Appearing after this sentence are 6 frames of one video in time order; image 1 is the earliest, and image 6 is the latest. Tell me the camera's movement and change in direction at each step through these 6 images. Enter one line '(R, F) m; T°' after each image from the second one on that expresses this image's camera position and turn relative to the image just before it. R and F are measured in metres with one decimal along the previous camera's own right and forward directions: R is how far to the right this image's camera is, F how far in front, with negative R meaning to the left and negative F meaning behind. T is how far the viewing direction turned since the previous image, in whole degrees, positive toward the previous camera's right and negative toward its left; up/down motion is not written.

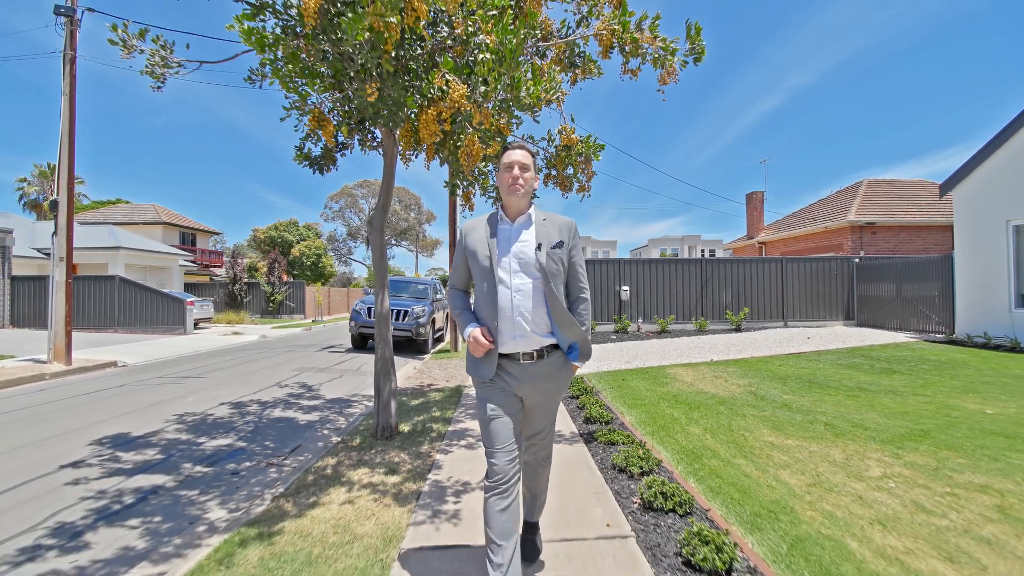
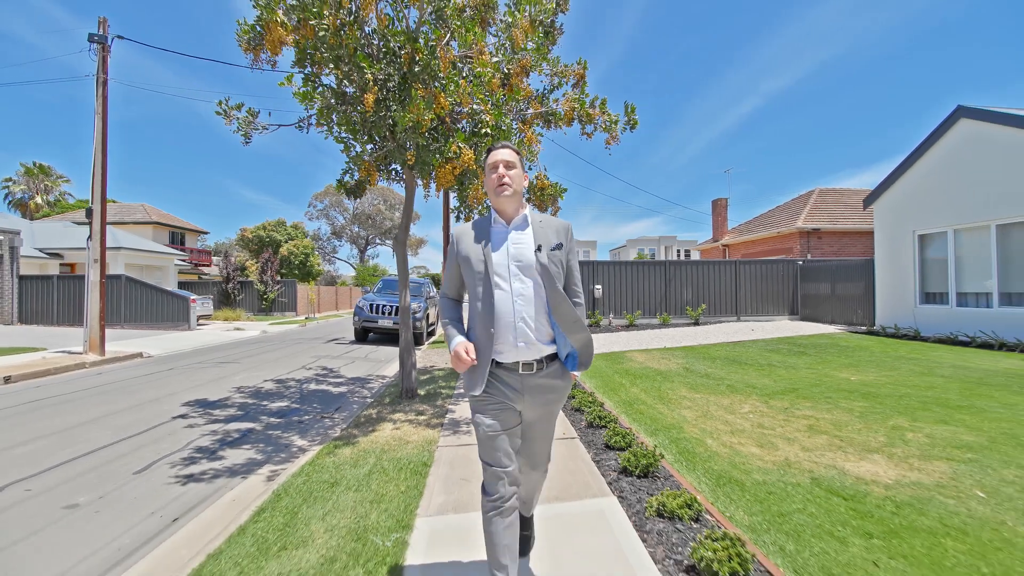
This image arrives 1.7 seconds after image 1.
(-0.1, -1.5) m; +2°
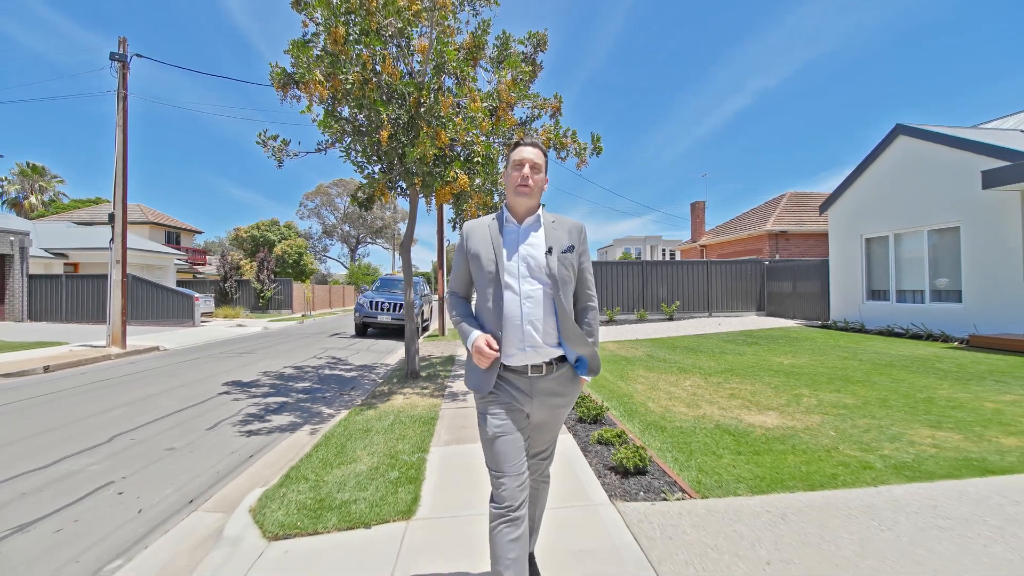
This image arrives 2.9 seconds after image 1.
(0.0, -1.1) m; +1°
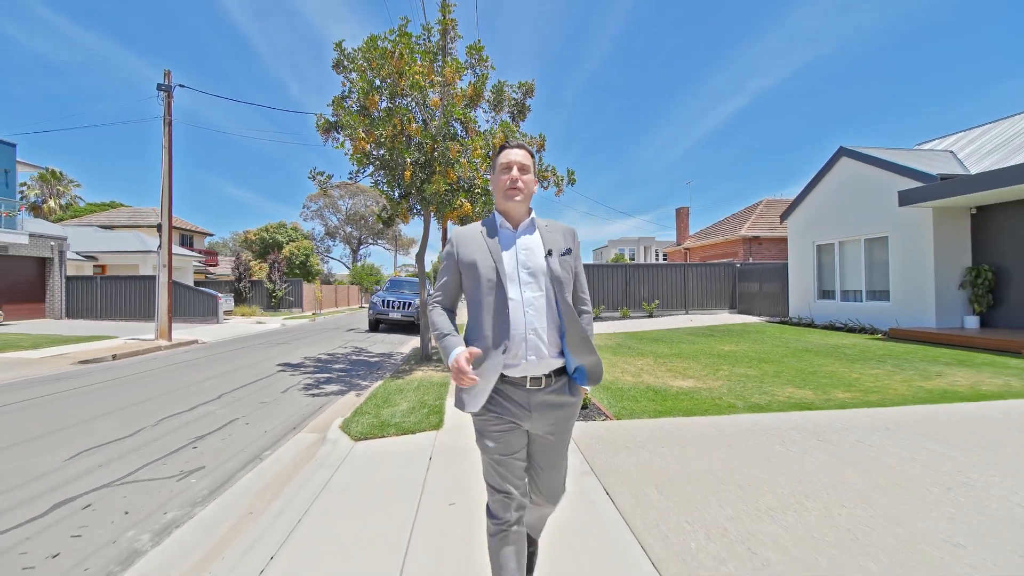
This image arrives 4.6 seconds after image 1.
(+0.1, -1.8) m; 0°
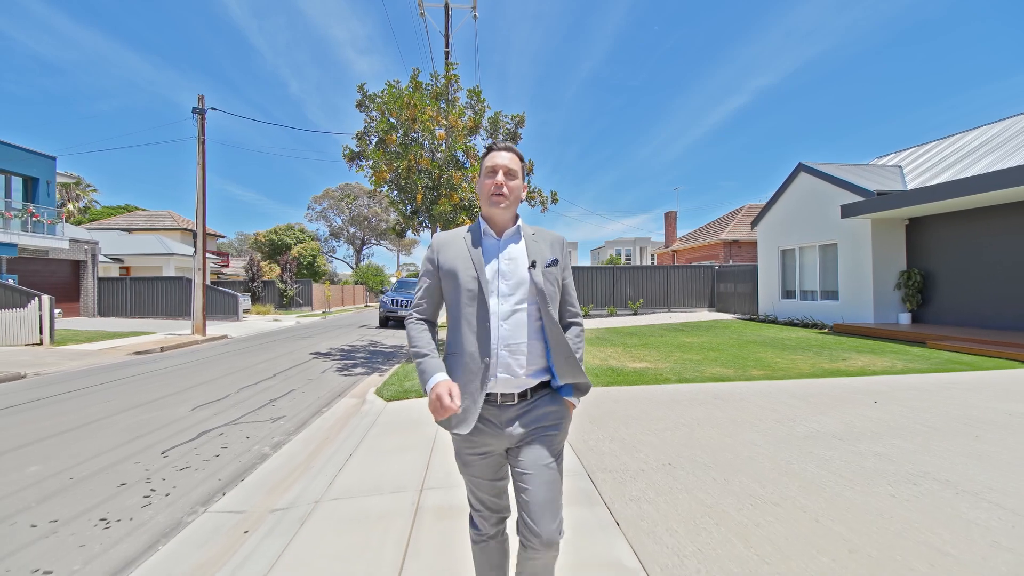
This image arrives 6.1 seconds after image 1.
(+0.2, -1.7) m; 0°
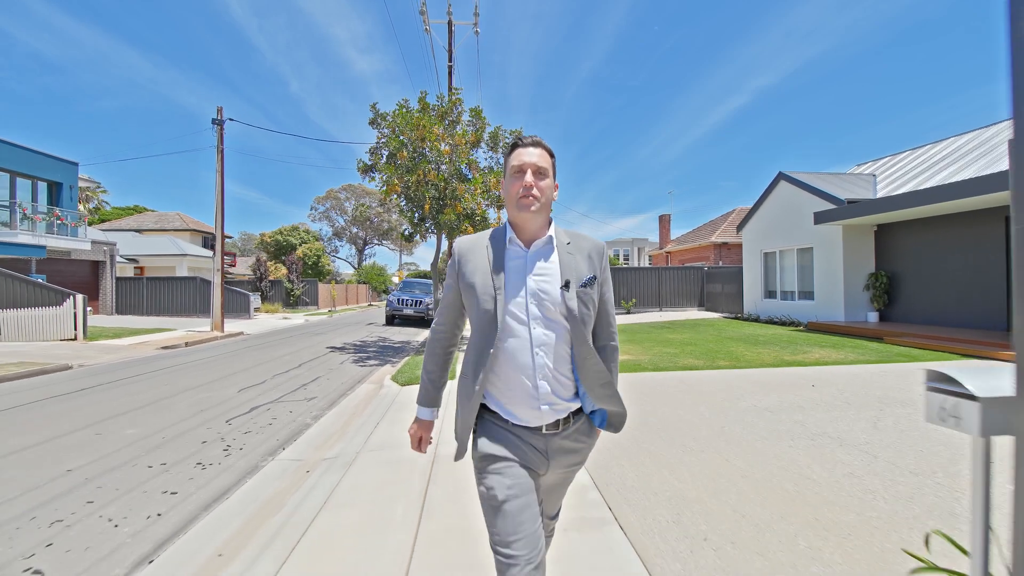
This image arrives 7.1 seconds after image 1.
(+0.1, -1.0) m; 0°
